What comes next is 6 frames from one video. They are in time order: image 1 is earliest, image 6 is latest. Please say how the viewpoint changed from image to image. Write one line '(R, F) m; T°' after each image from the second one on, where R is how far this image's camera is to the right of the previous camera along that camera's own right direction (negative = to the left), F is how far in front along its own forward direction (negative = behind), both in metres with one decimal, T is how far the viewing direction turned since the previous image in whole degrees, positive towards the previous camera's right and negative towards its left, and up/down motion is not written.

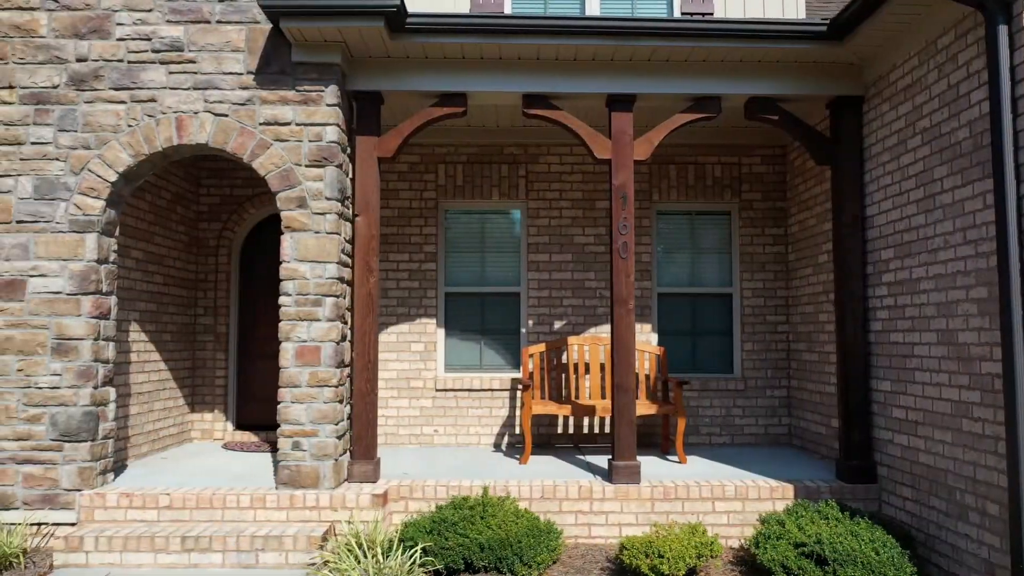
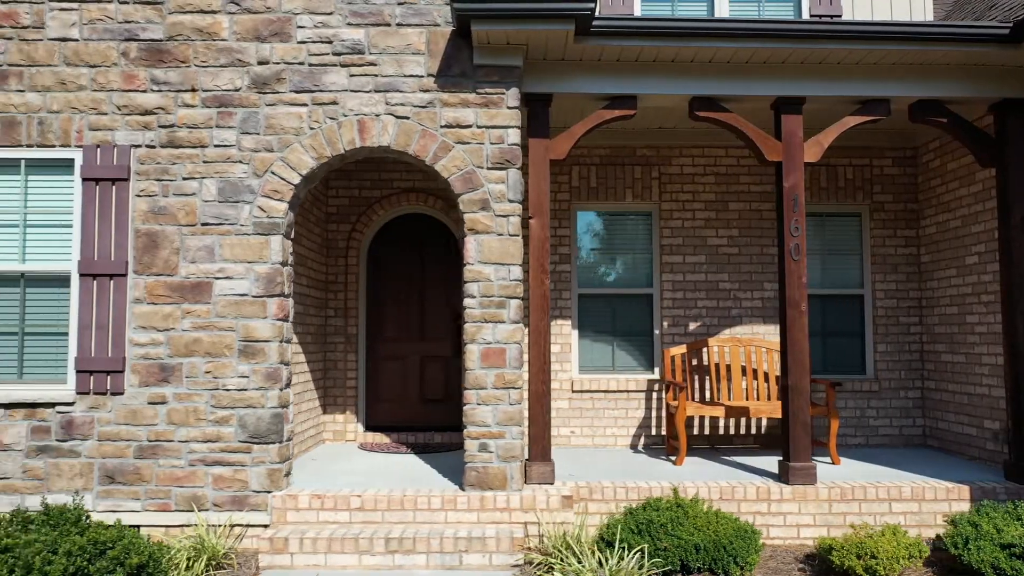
(-1.4, 0.0) m; 0°
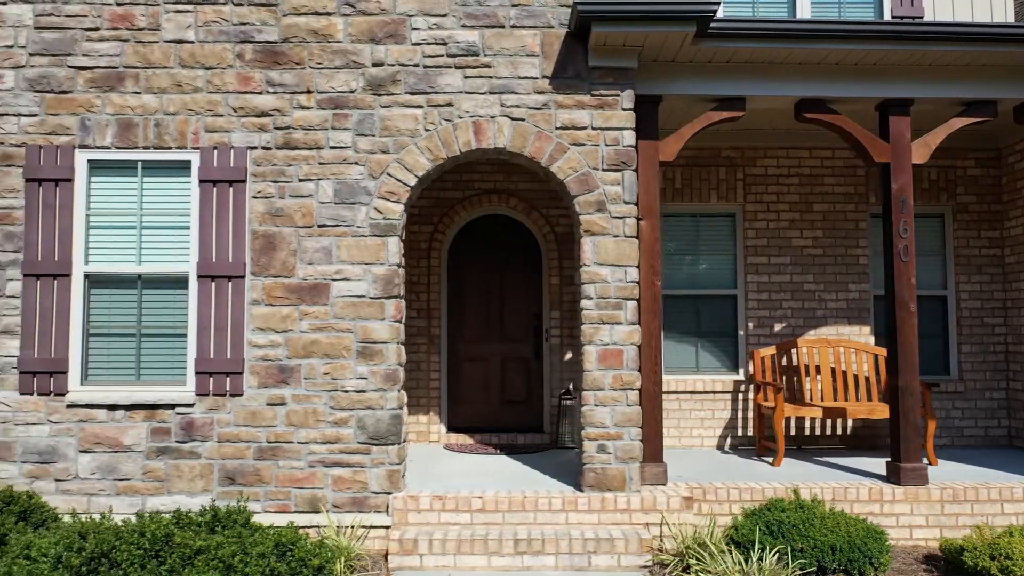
(-0.9, 0.0) m; 0°
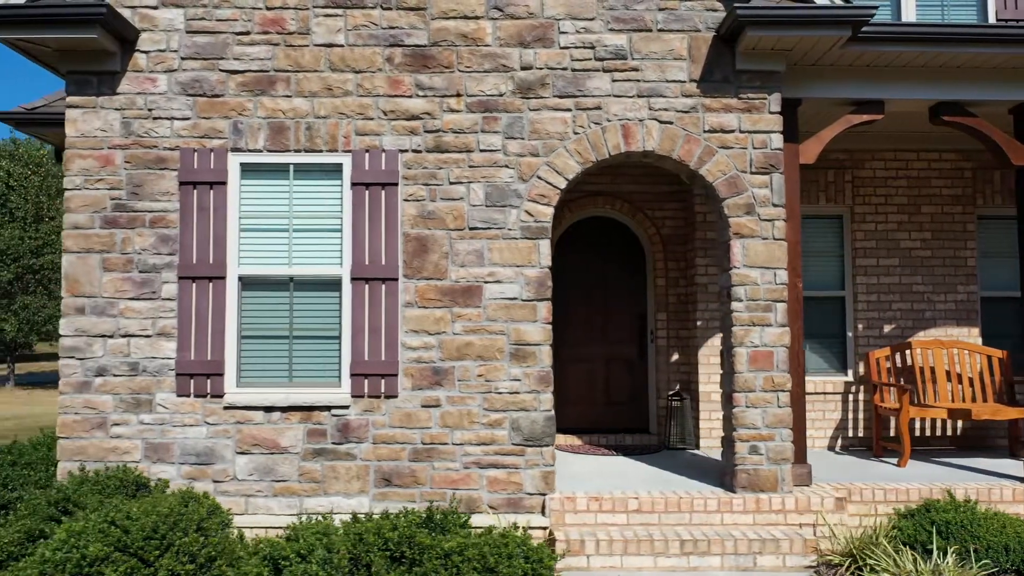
(-1.1, 0.0) m; 0°
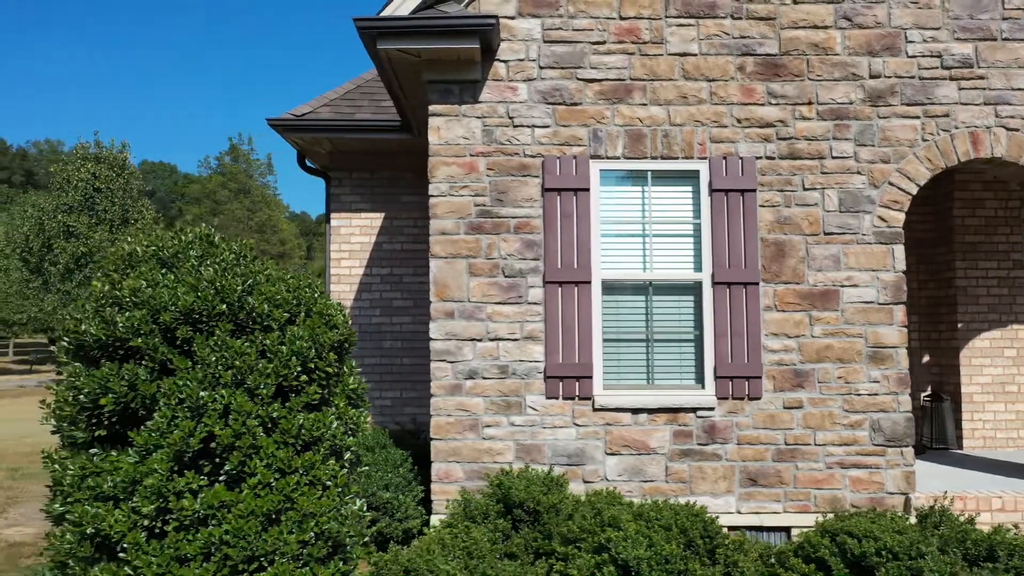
(-2.7, -0.1) m; 0°
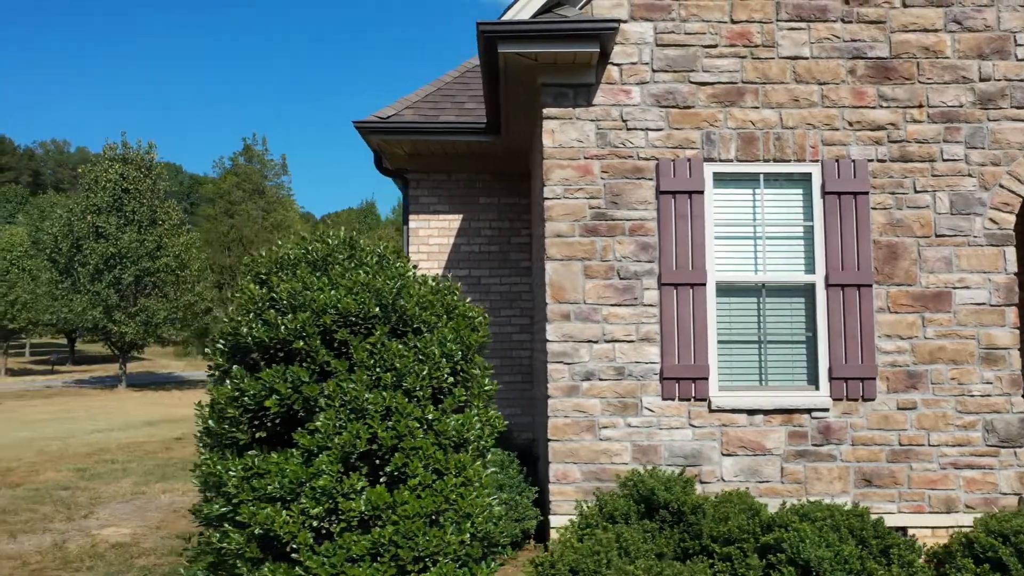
(-0.9, 0.0) m; 0°
